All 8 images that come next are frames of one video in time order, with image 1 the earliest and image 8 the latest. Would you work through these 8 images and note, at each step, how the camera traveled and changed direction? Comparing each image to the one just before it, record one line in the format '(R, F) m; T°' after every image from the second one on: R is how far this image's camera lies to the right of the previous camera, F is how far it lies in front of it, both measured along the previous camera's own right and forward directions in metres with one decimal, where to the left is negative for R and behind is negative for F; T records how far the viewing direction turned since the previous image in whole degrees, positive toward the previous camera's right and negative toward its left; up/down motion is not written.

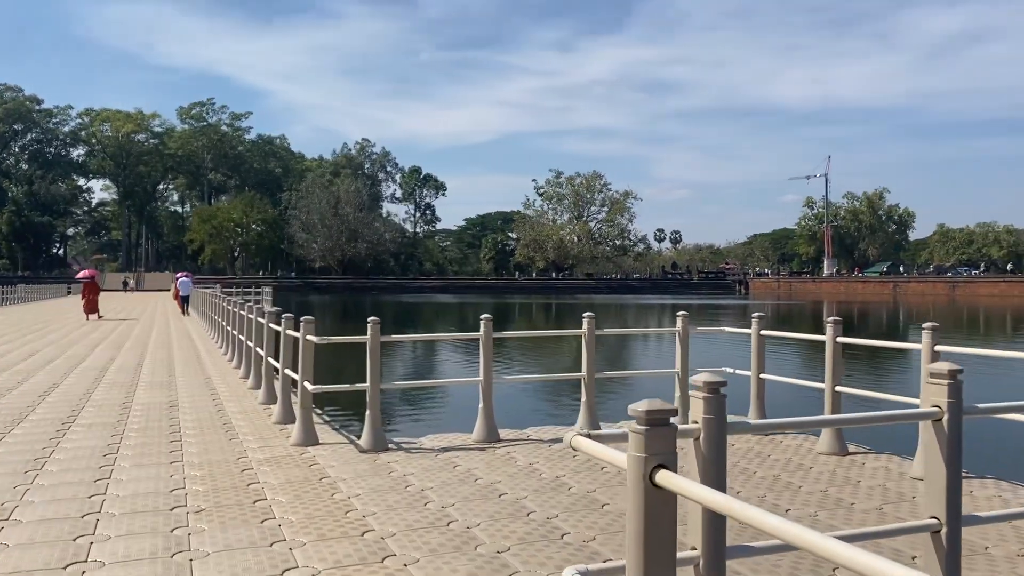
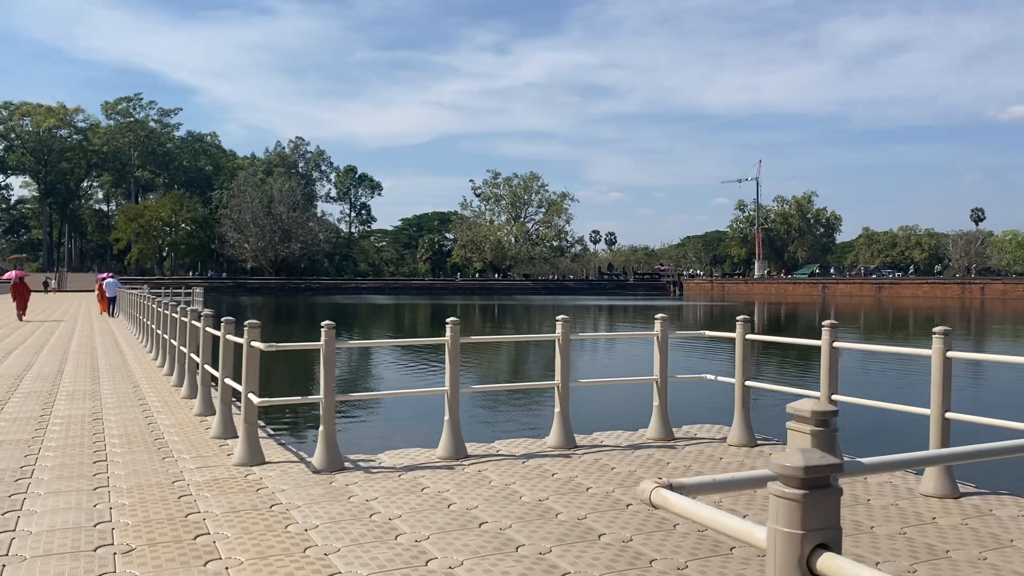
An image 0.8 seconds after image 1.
(-0.3, +0.7) m; +4°
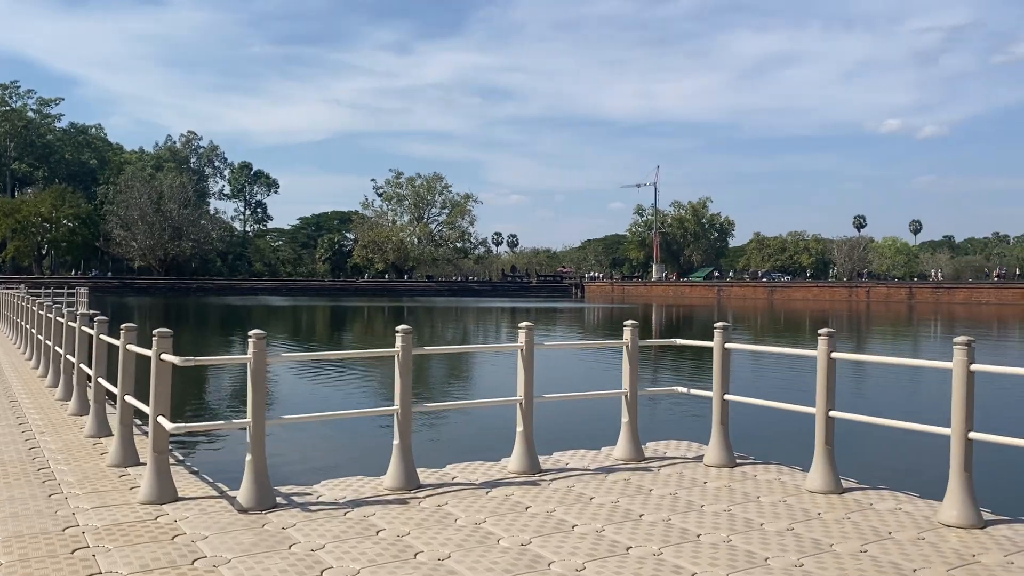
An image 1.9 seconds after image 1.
(-0.4, +1.0) m; +7°
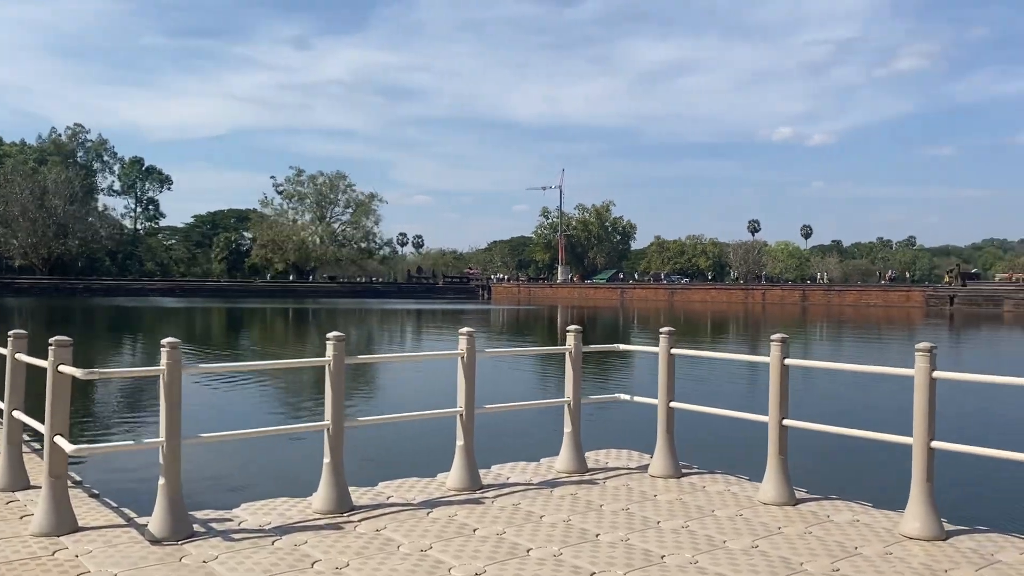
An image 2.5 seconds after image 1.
(-0.3, +0.4) m; +6°
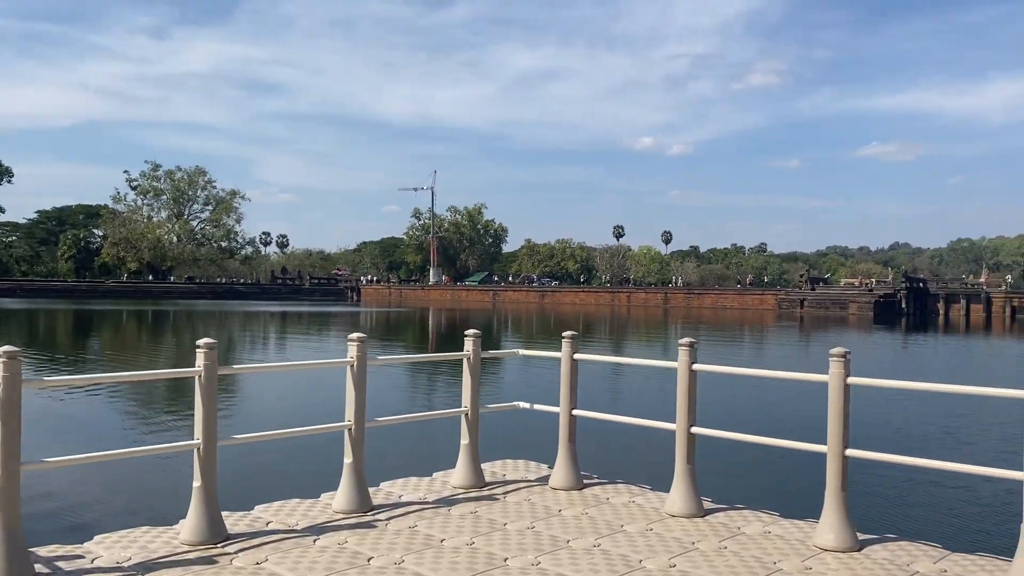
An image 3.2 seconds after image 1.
(-0.2, +0.5) m; +8°
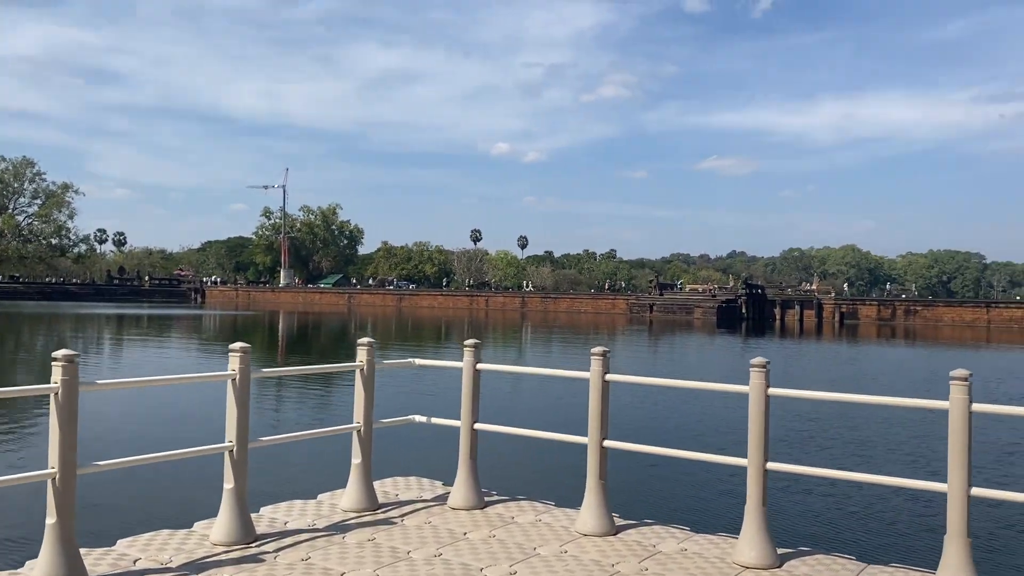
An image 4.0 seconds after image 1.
(-0.3, +0.4) m; +9°
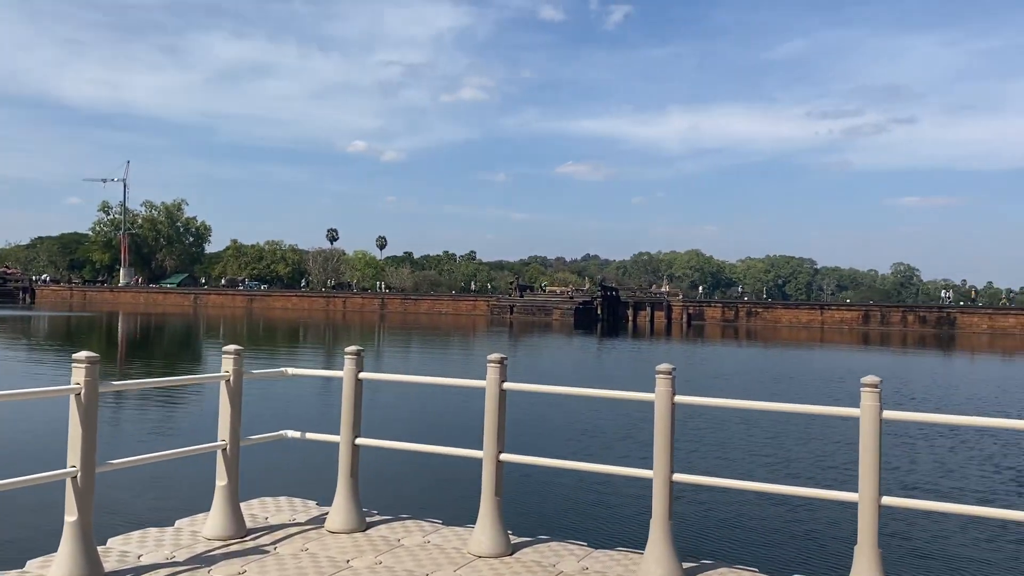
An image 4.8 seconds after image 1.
(-0.2, +0.4) m; +9°
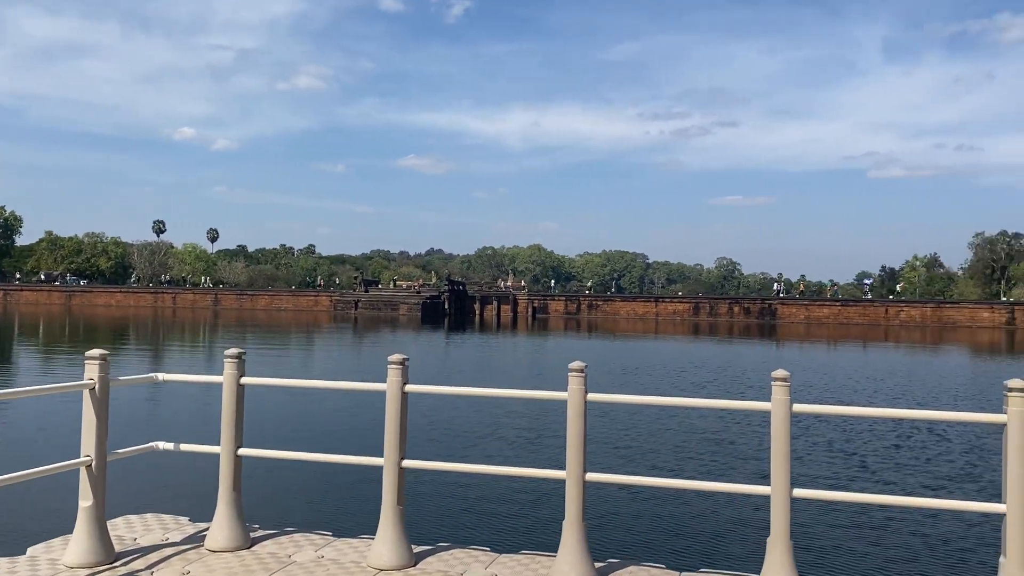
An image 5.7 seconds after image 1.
(-0.3, +0.2) m; +10°
